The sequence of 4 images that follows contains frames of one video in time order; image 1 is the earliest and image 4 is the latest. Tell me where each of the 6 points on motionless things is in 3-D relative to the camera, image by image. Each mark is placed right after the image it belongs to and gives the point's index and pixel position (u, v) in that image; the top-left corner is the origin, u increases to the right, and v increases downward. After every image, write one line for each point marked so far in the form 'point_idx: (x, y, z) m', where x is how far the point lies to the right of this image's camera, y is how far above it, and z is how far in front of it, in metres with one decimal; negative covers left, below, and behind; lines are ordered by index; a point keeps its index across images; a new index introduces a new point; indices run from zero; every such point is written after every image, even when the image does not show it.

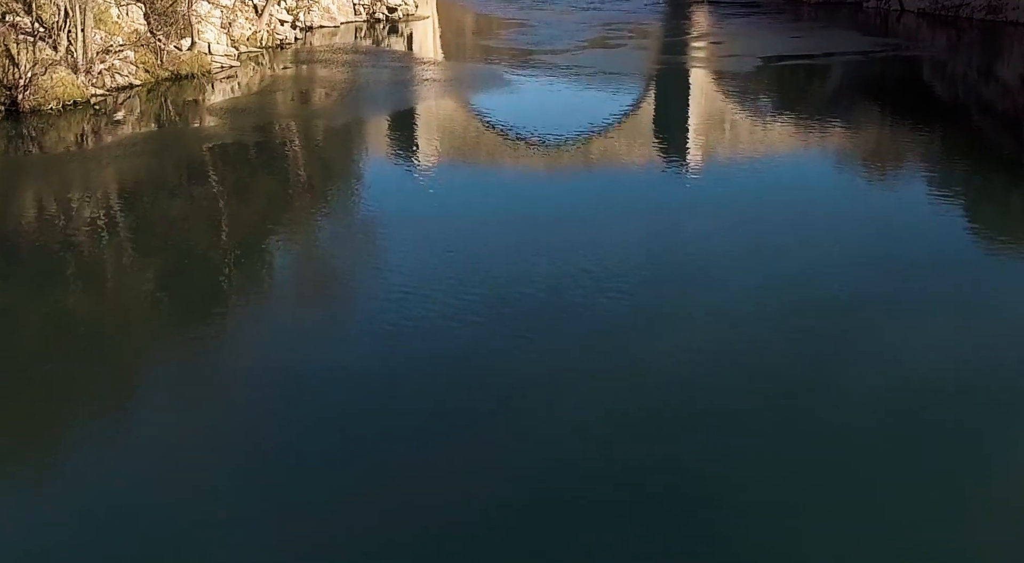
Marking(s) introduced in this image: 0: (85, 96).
0: (-6.6, +2.8, +18.9) m
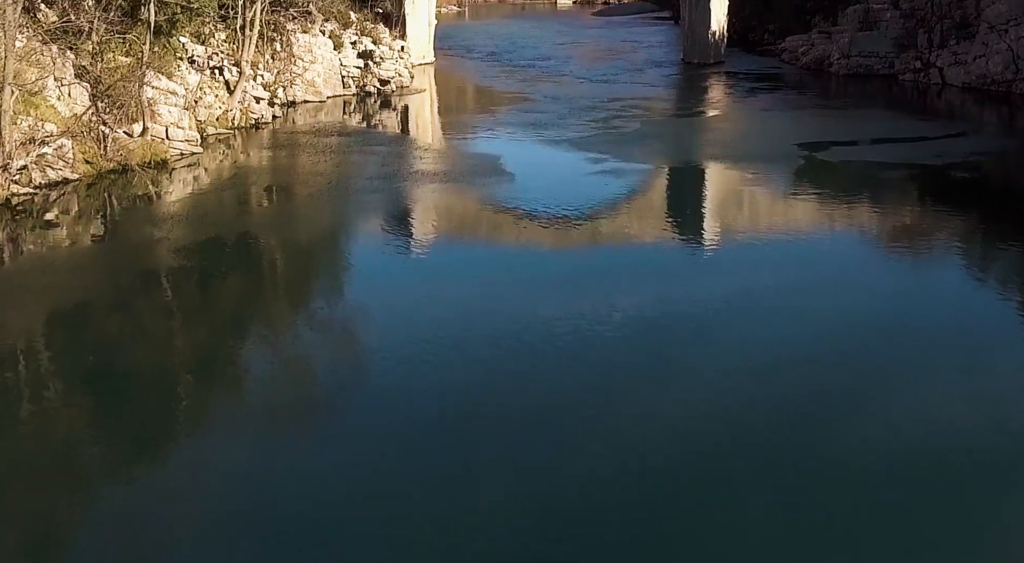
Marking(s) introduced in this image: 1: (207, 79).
0: (-6.5, +1.2, +16.3) m
1: (-5.0, +3.3, +20.0) m
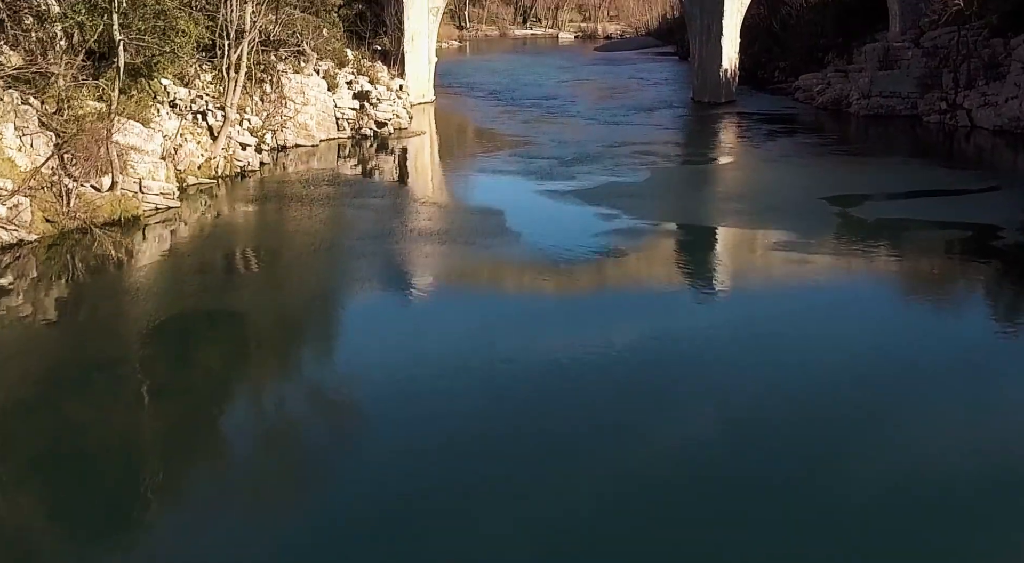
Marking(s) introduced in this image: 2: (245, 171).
0: (-6.4, +0.4, +14.9) m
1: (-4.9, +2.4, +18.7) m
2: (-4.2, +1.7, +19.5) m
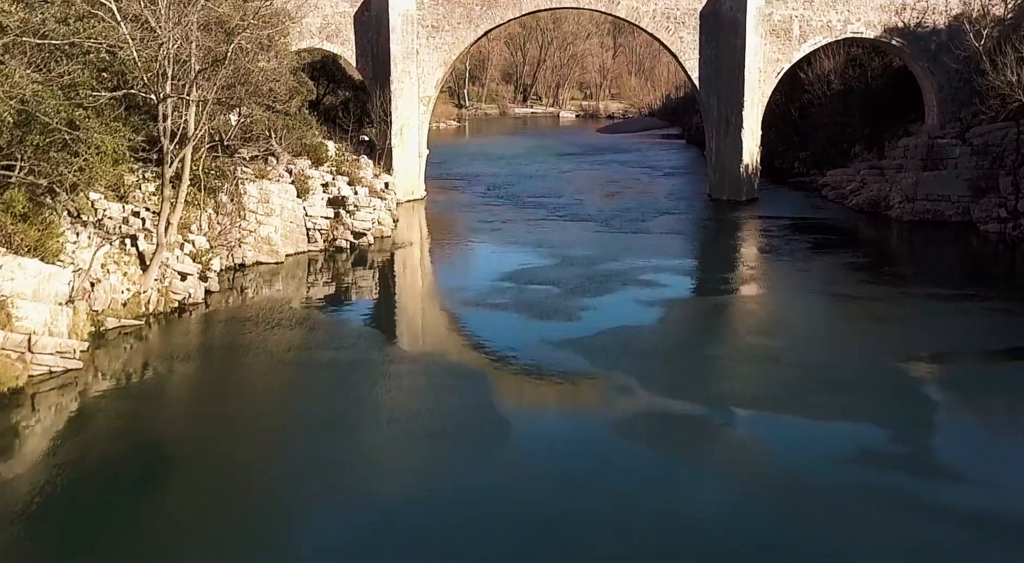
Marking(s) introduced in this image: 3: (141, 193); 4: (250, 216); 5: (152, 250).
0: (-6.5, -1.3, +11.6) m
1: (-4.9, +0.4, +15.5) m
2: (-4.2, -0.3, +16.3) m
3: (-5.0, +1.2, +16.6) m
4: (-4.1, +1.1, +19.6) m
5: (-4.6, +0.5, +16.1) m
